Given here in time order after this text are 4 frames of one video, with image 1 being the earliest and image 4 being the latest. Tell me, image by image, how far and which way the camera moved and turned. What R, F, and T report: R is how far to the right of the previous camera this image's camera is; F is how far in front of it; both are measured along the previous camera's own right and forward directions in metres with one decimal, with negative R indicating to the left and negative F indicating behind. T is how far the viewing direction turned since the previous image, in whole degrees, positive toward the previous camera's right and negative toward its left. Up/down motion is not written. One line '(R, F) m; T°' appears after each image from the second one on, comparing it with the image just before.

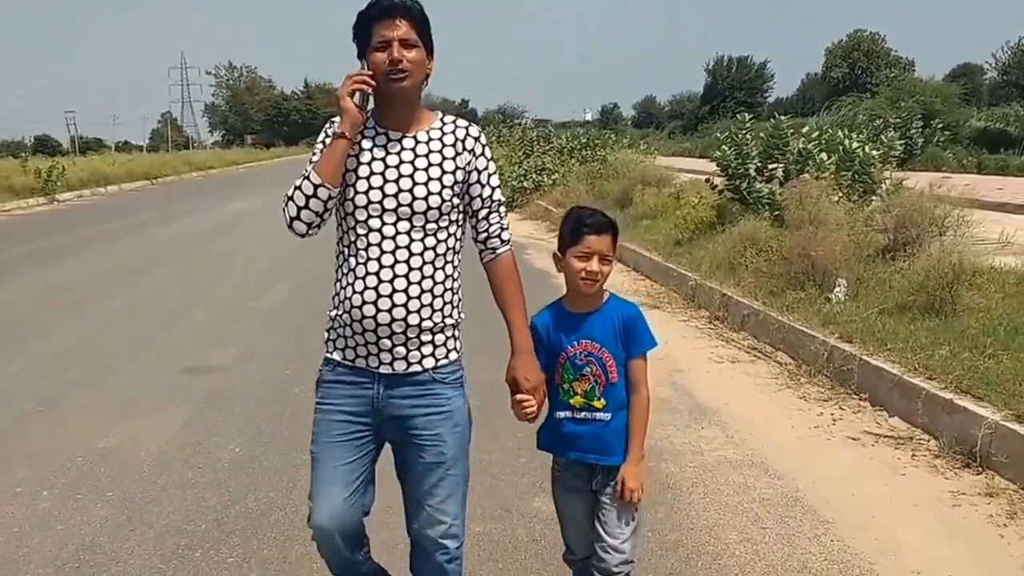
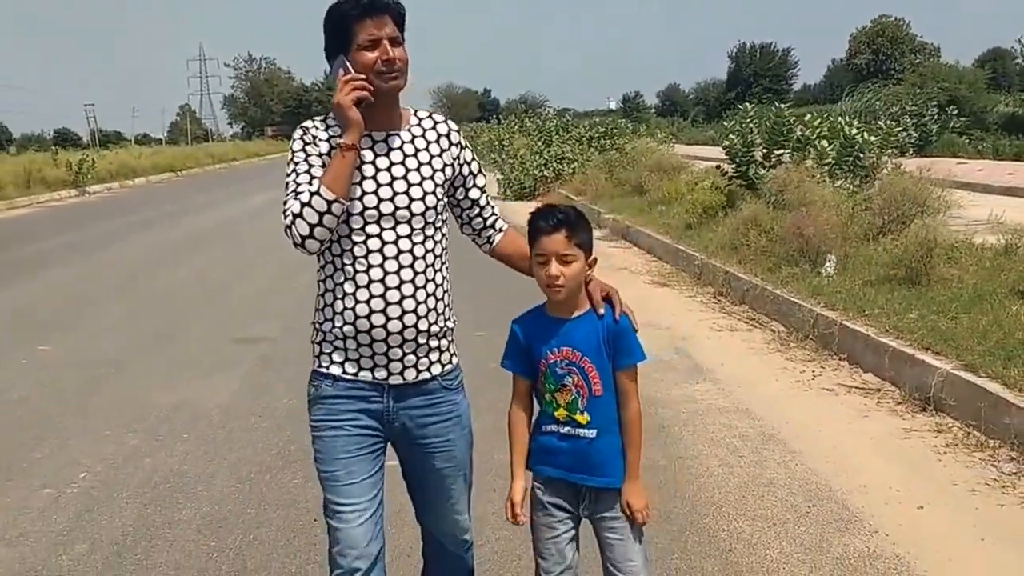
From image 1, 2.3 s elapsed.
(0.0, -0.7) m; -1°
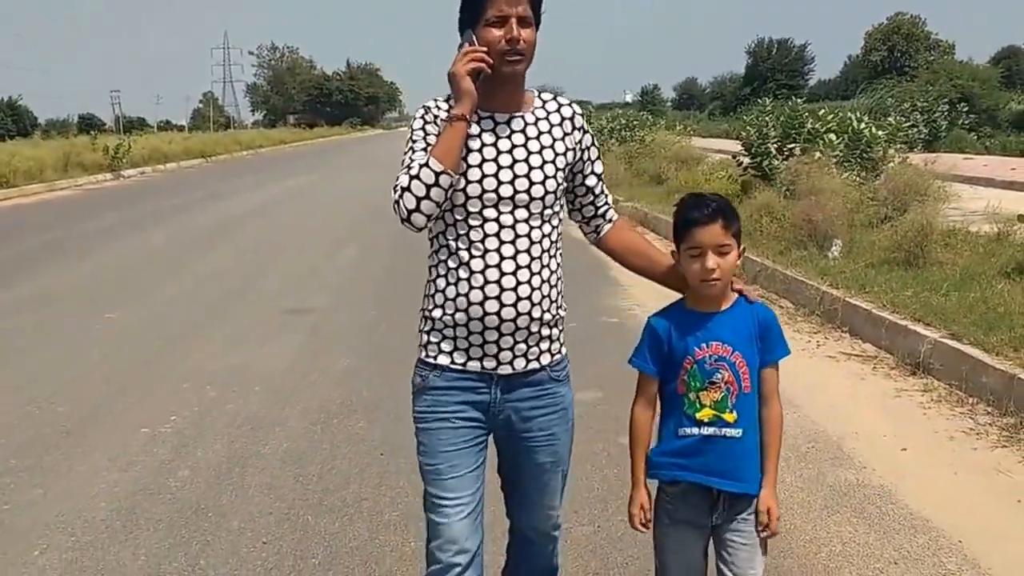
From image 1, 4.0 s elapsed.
(-0.1, -0.6) m; -1°
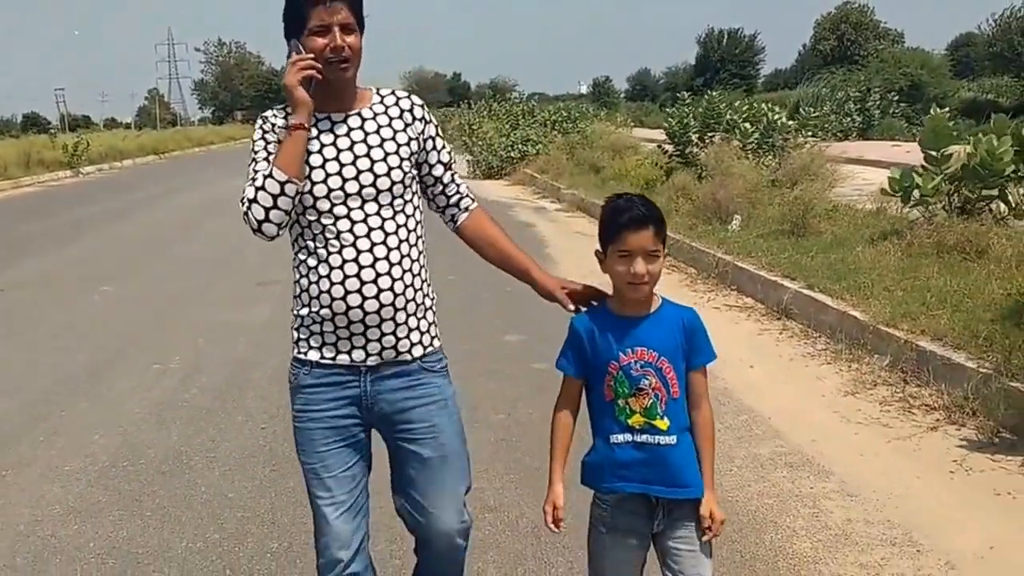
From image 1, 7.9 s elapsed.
(+0.1, -1.2) m; +2°
